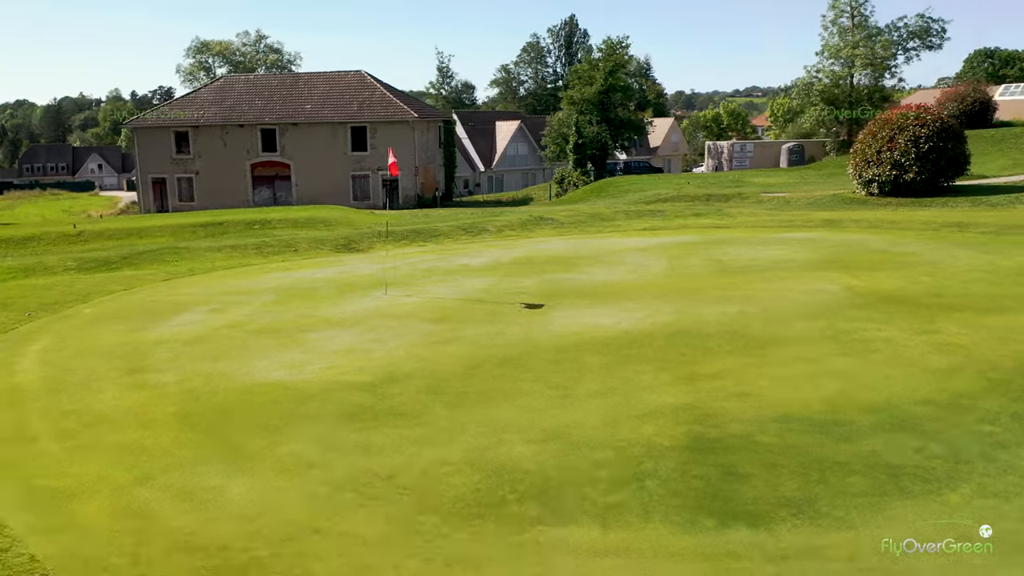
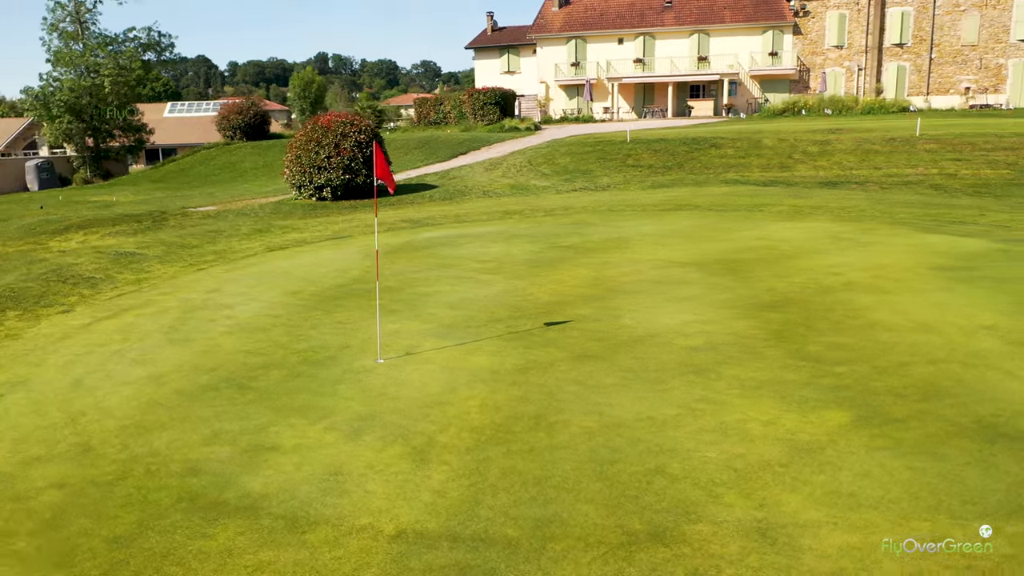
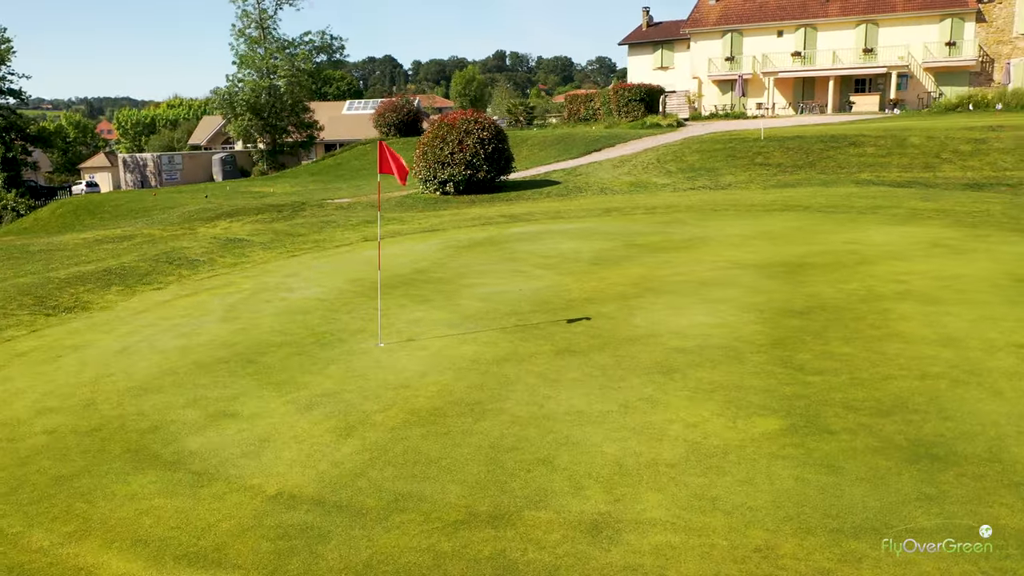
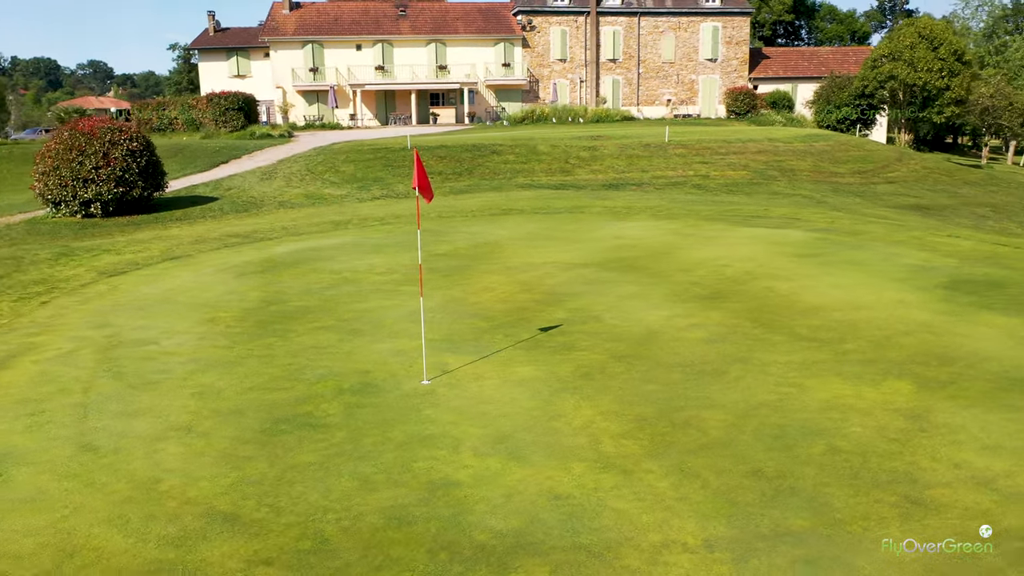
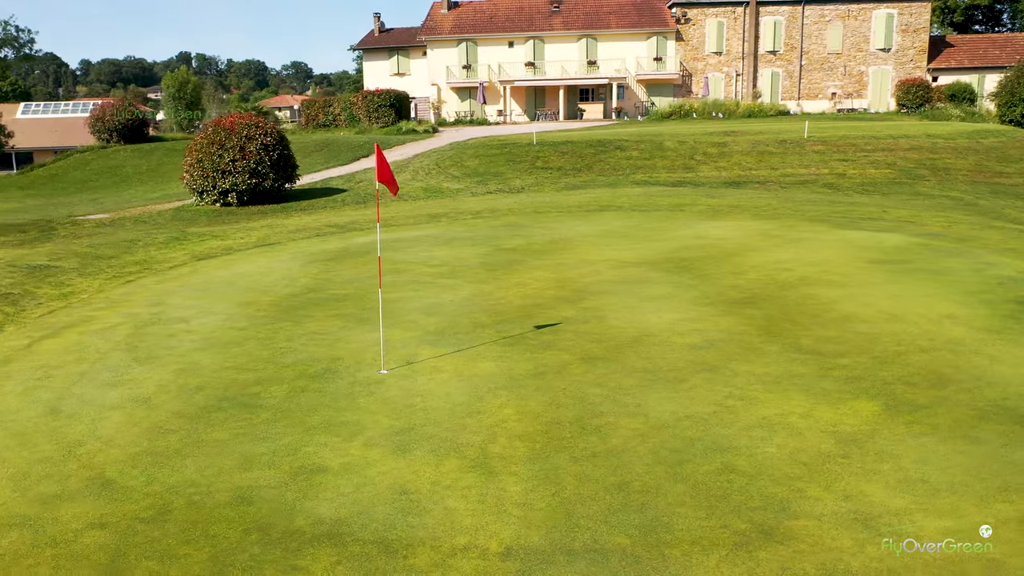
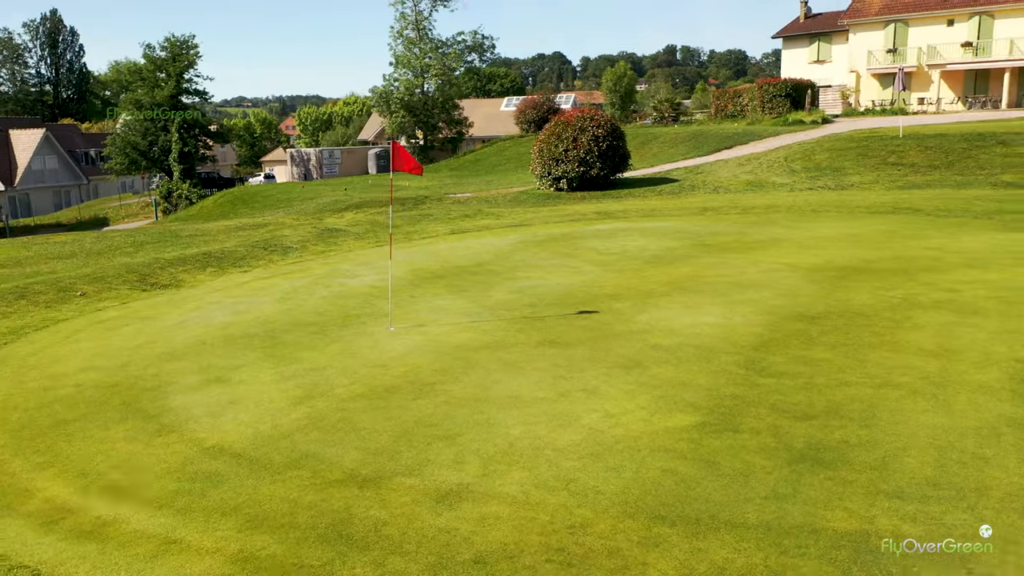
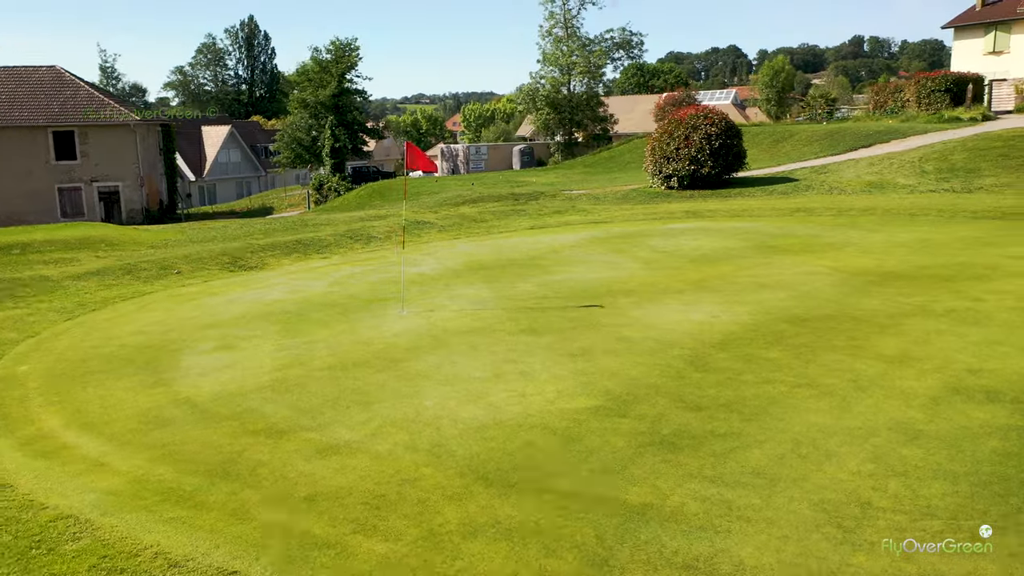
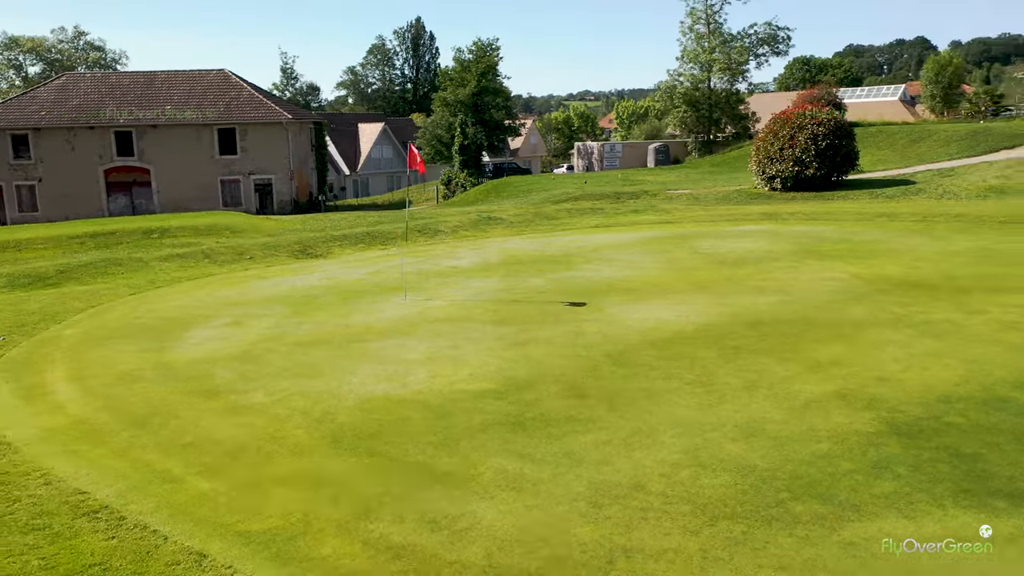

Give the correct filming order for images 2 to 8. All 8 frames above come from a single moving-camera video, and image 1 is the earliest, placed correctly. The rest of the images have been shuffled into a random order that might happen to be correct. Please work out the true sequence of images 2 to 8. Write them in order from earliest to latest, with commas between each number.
8, 7, 6, 3, 2, 5, 4
